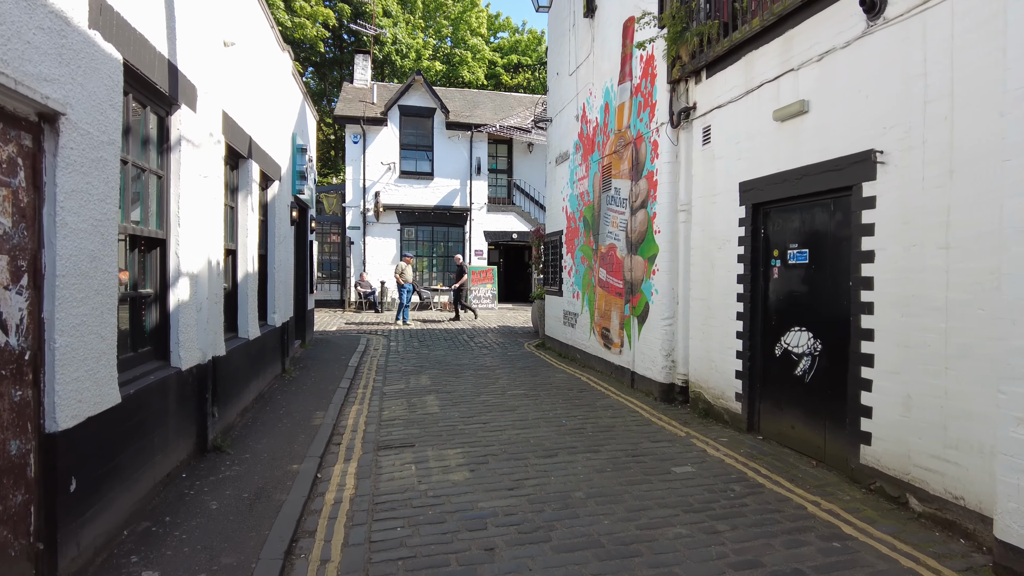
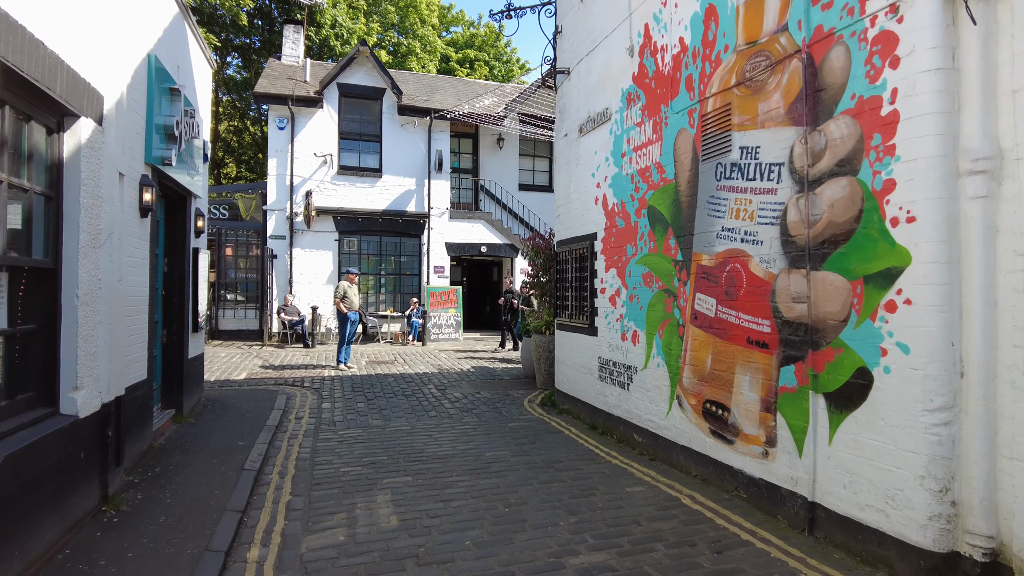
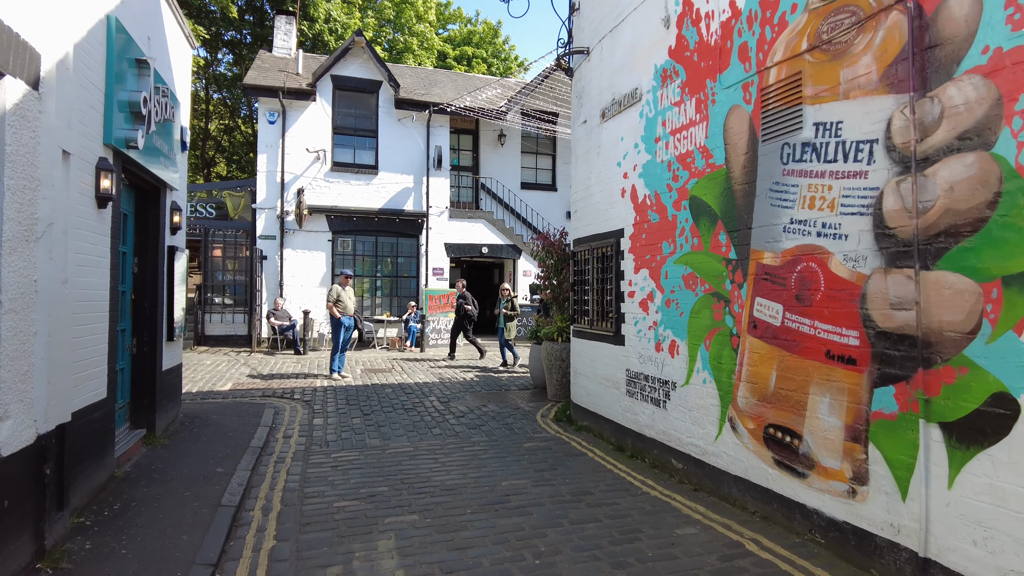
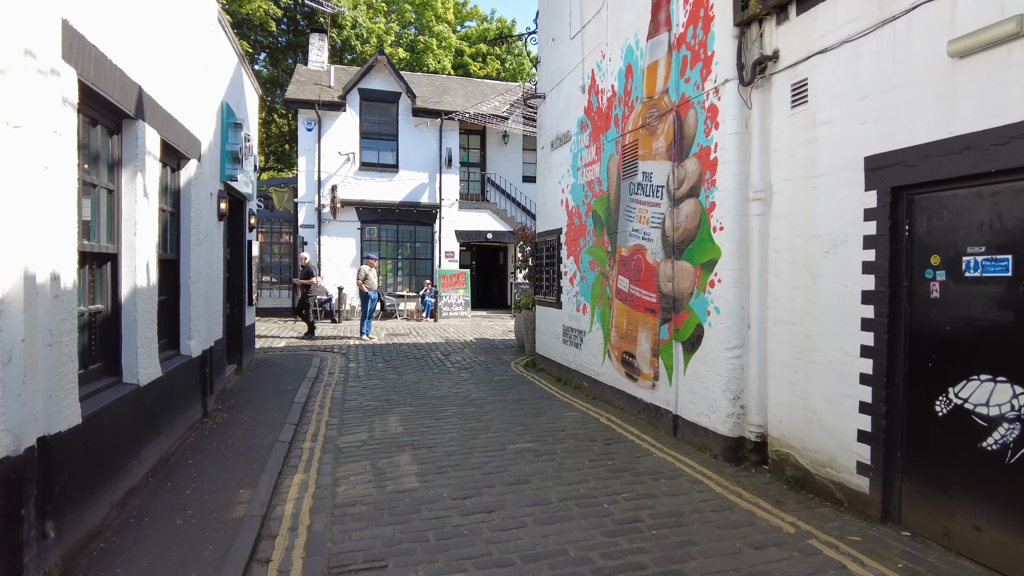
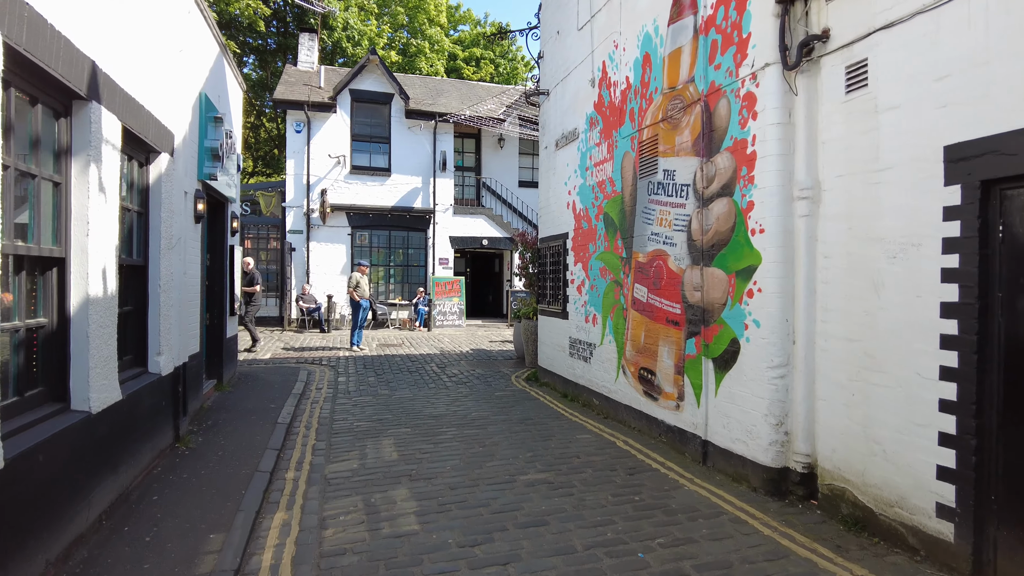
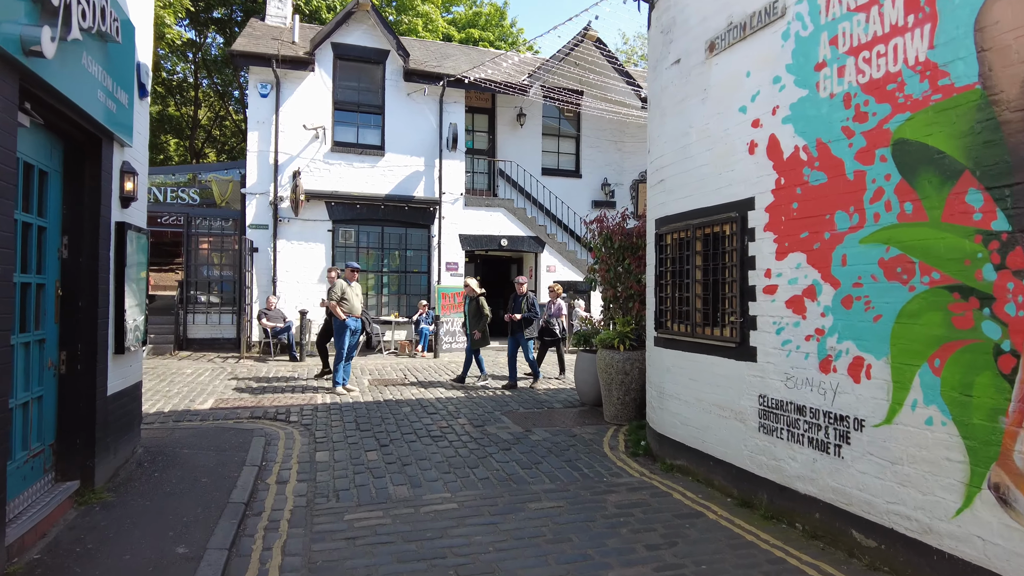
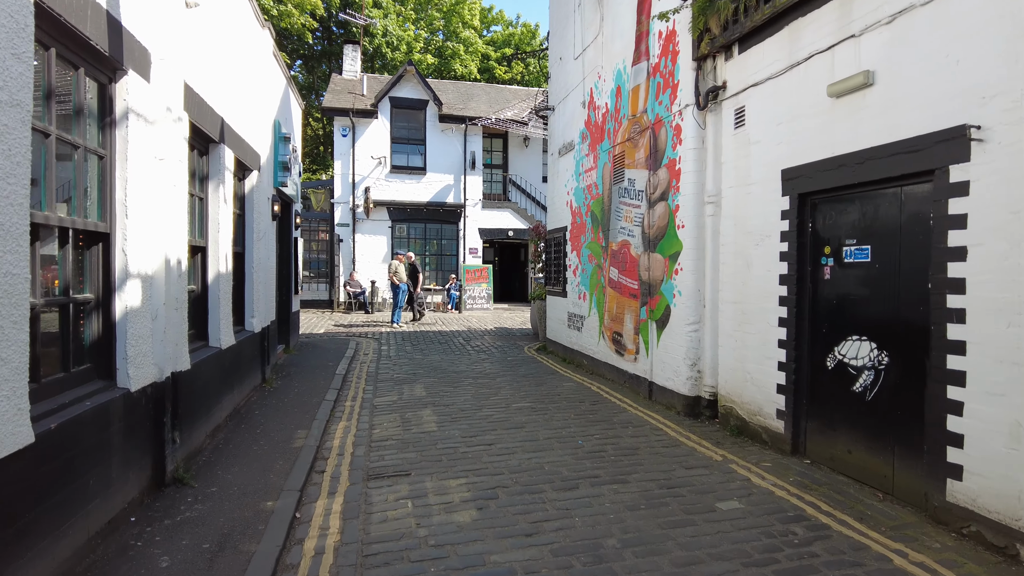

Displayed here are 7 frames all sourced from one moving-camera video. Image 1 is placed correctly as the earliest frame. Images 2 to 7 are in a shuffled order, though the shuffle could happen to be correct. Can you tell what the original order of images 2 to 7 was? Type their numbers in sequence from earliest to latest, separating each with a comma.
7, 4, 5, 2, 3, 6
